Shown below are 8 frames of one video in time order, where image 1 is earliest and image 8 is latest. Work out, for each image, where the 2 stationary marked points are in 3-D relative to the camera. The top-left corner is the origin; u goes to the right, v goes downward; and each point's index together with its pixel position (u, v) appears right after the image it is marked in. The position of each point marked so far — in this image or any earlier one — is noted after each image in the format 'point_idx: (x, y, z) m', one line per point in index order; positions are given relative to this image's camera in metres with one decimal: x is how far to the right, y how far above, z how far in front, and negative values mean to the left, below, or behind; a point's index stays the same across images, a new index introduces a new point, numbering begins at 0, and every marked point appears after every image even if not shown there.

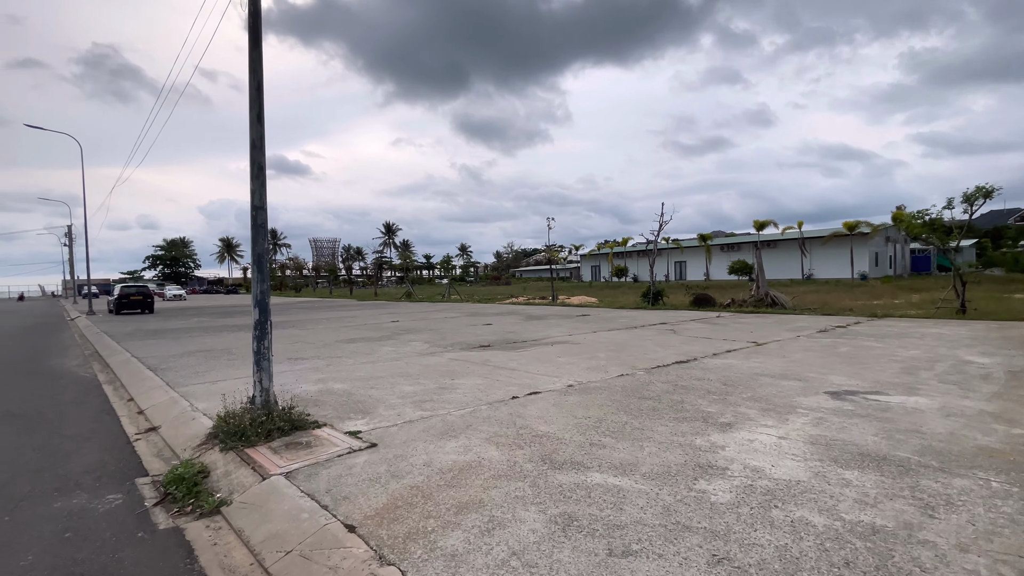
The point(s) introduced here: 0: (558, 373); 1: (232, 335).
0: (+0.8, -1.5, +8.0) m
1: (-8.8, -1.5, +14.8) m
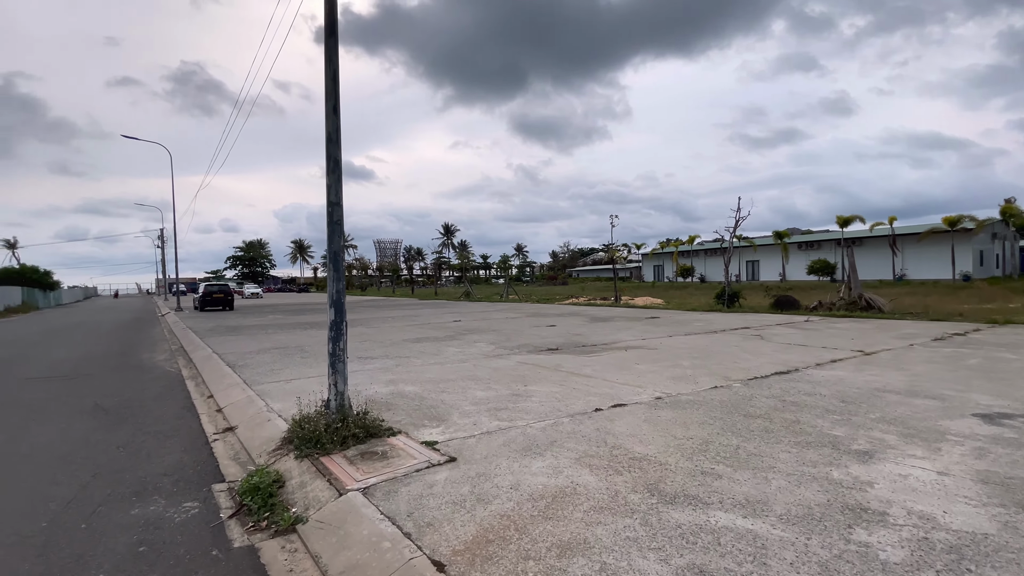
0: (+2.0, -1.5, +7.3) m
1: (-6.7, -1.4, +15.2) m
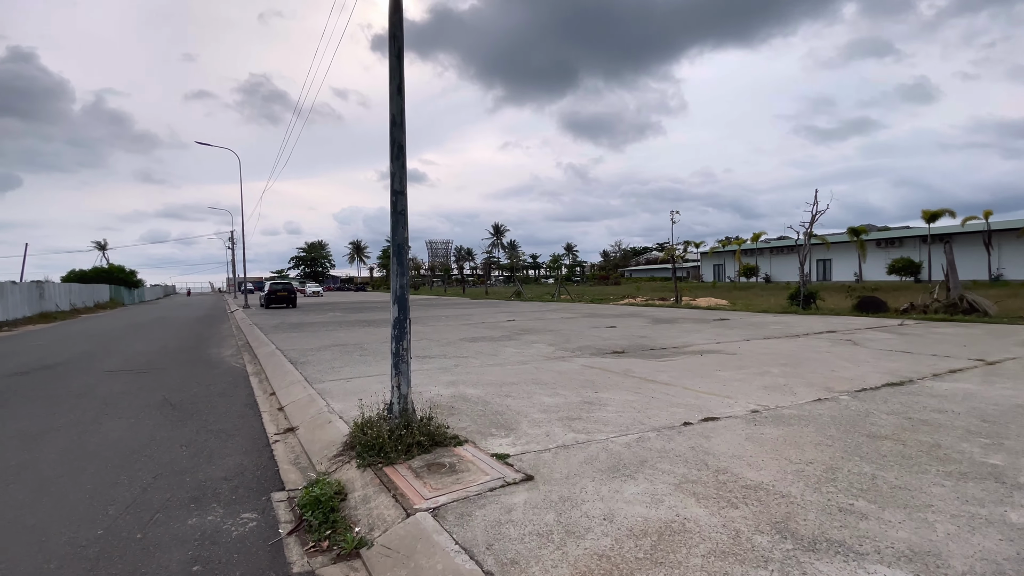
0: (+3.0, -1.4, +6.5) m
1: (-4.8, -1.3, +15.2) m
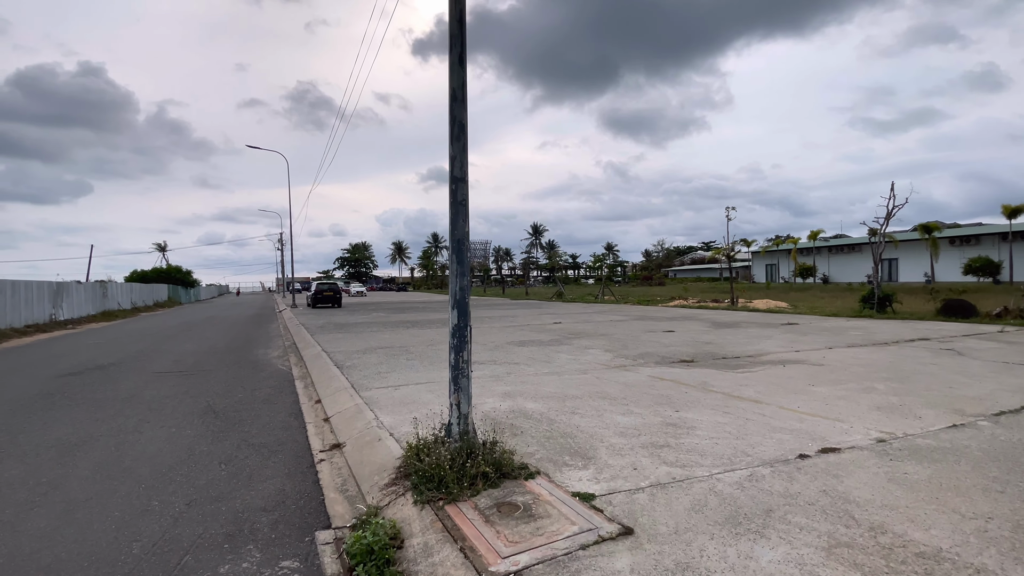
0: (+3.8, -1.5, +5.5) m
1: (-3.3, -1.4, +14.8) m
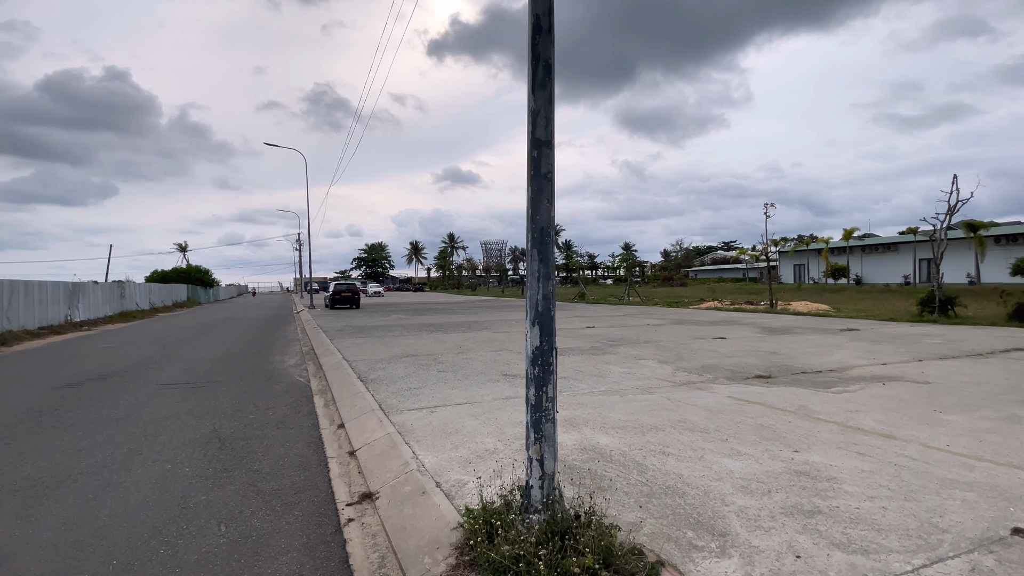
0: (+4.5, -1.5, +4.2) m
1: (-2.4, -1.4, +13.8) m
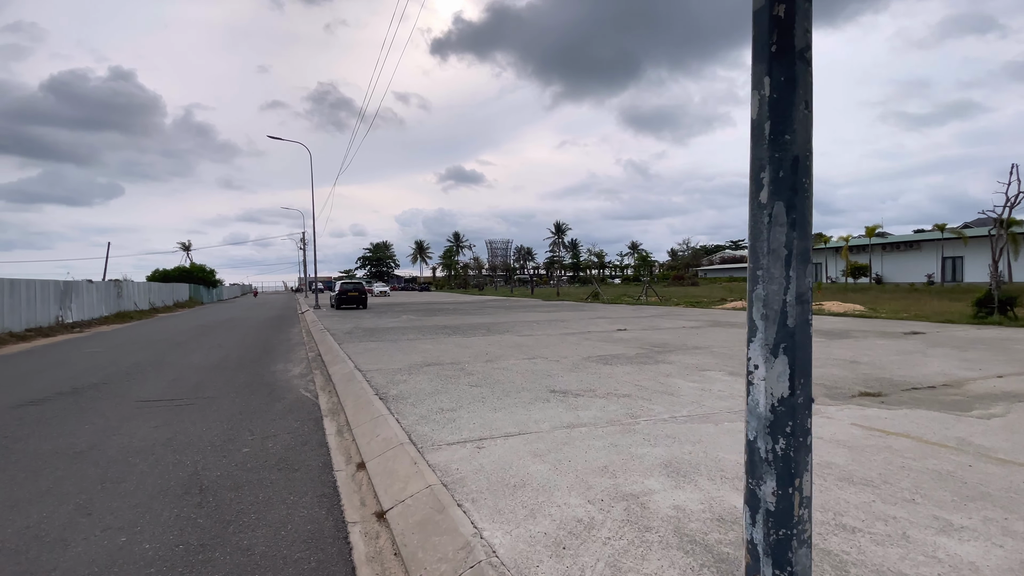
0: (+5.1, -1.5, +2.8) m
1: (-1.6, -1.4, +12.4) m
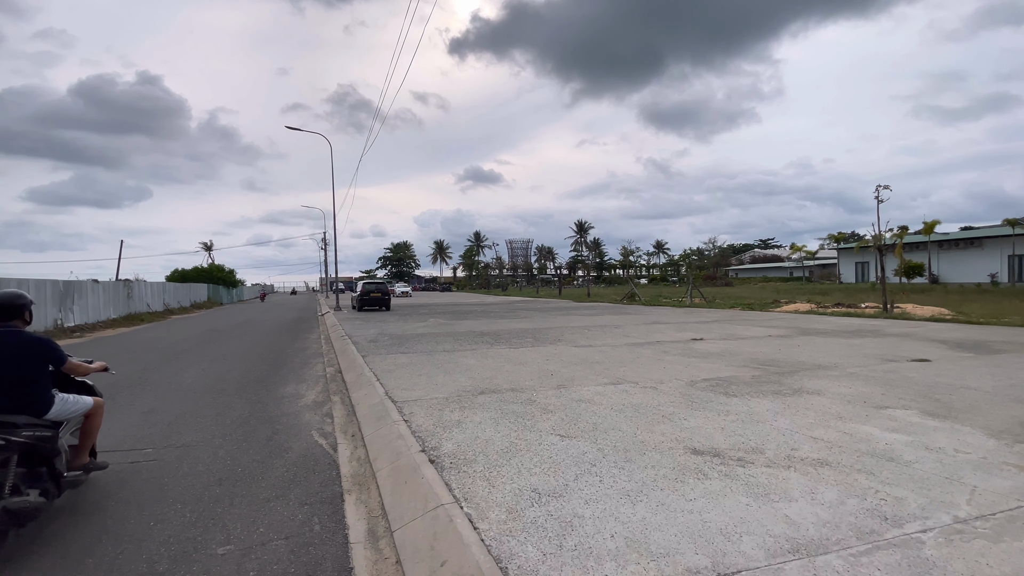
0: (+6.1, -1.5, +0.3) m
1: (-0.3, -1.4, +10.2) m
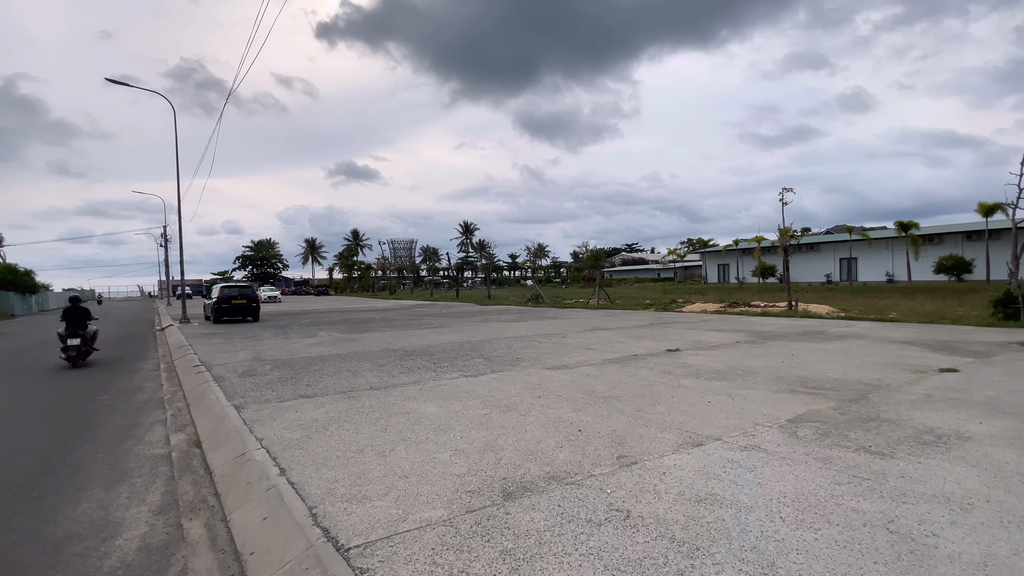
0: (+7.8, -1.5, -0.8) m
1: (-0.9, -1.5, +7.1) m
